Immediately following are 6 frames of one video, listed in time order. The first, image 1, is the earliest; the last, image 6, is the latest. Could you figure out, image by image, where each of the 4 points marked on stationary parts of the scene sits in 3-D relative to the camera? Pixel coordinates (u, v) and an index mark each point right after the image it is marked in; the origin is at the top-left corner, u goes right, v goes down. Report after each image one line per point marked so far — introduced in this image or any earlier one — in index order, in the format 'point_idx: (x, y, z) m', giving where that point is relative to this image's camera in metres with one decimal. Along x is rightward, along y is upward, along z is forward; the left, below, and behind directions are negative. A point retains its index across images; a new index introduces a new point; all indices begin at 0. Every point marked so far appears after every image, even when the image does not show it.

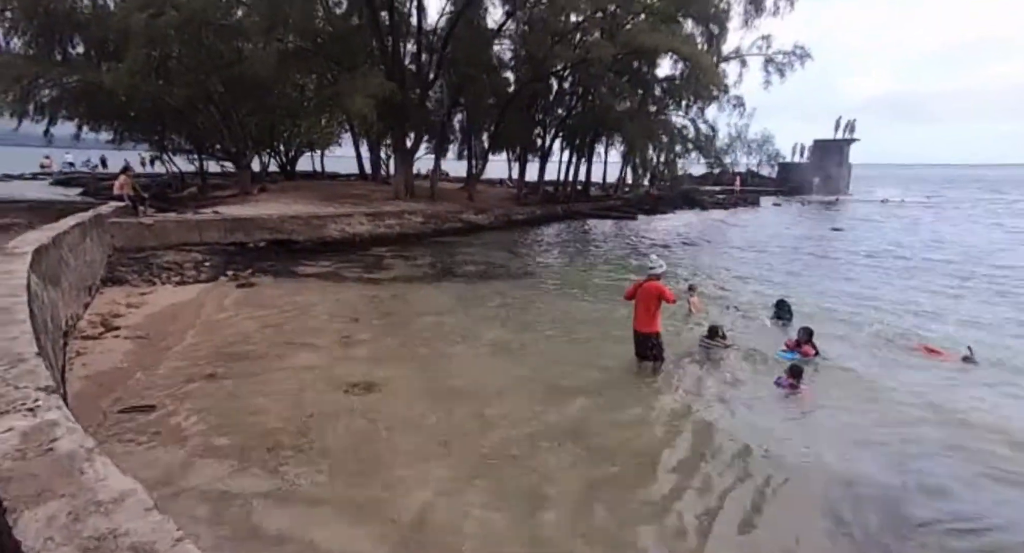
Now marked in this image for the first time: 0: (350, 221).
0: (-6.3, +2.2, +18.5) m
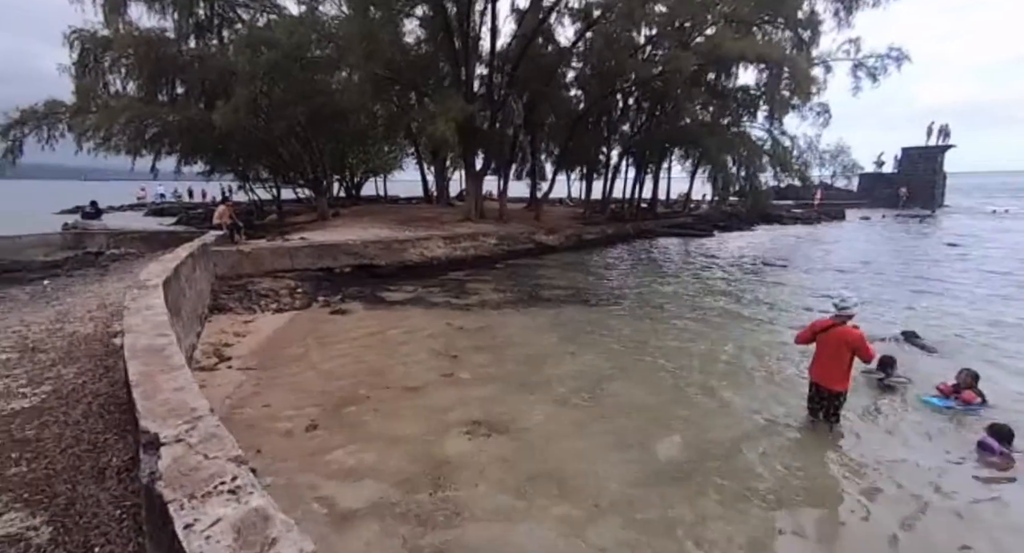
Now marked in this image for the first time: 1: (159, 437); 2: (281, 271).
0: (-3.3, +1.3, +18.5) m
1: (-2.1, -1.0, +2.8) m
2: (-7.2, +0.2, +14.6) m
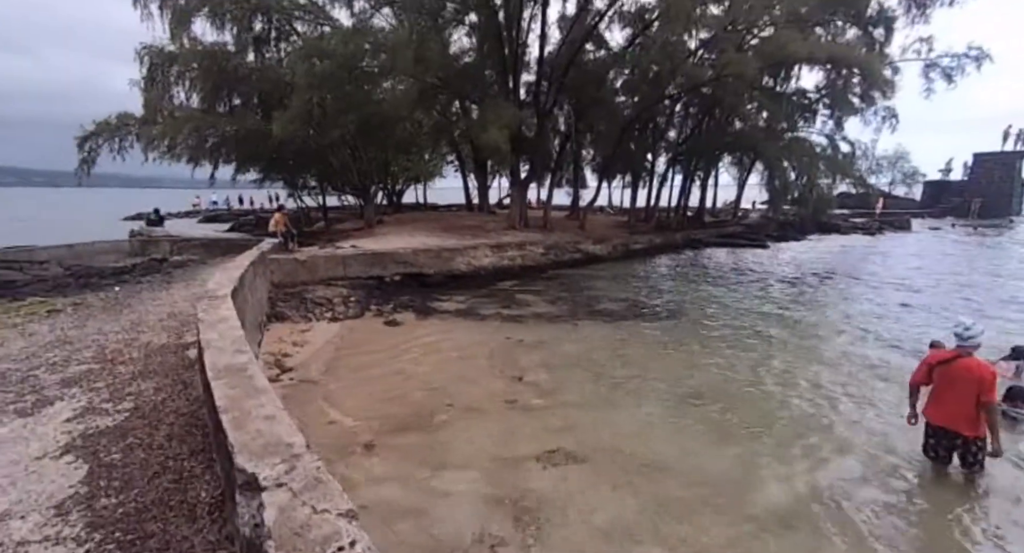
0: (-1.4, +0.9, +18.3) m
1: (-1.4, -1.1, +2.6) m
2: (-5.5, -0.1, +14.7) m
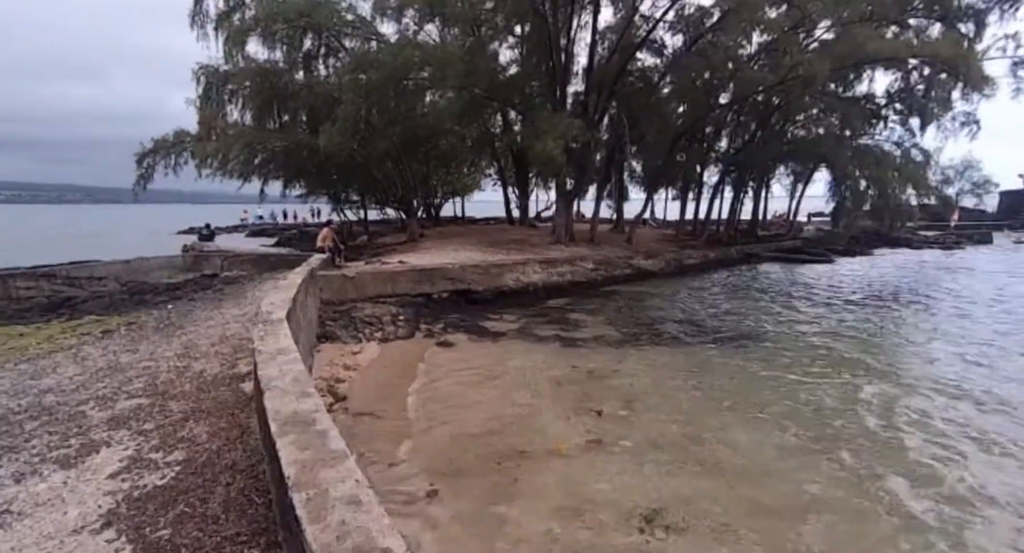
0: (+0.5, +0.3, +17.6) m
1: (-0.6, -1.3, +1.8) m
2: (-3.9, -0.6, +14.2) m
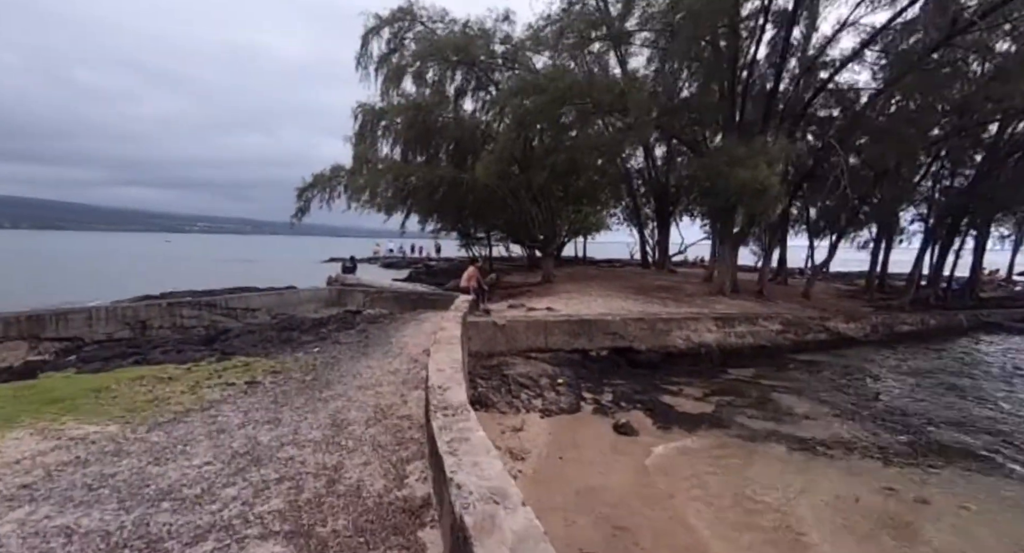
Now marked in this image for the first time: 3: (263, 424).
0: (+5.7, -1.5, +14.4) m
1: (+1.0, -1.7, -0.8) m
2: (+0.6, -1.9, +12.1) m
3: (-3.0, -1.7, +5.6) m
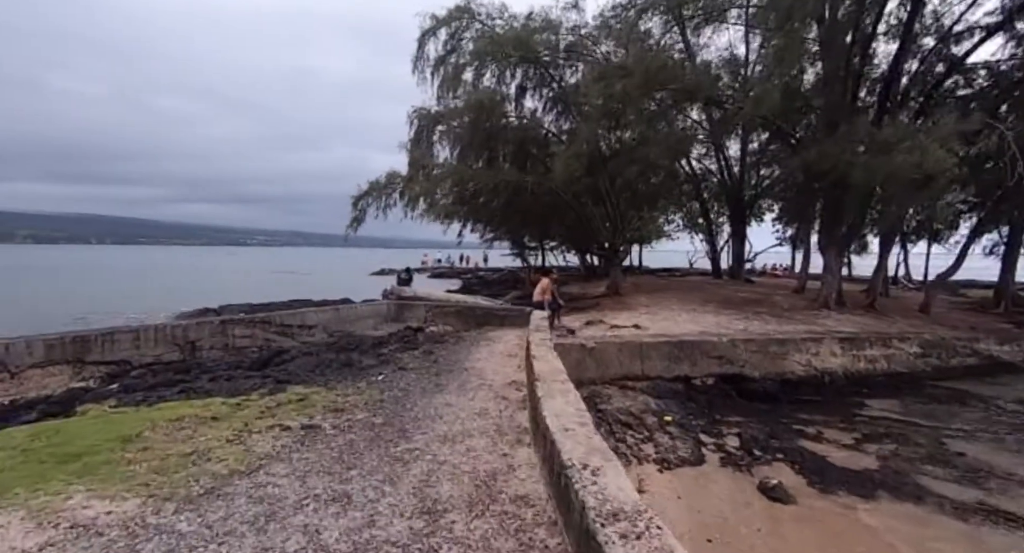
0: (+7.8, -1.9, +12.0) m
1: (+1.8, -1.7, -2.7) m
2: (+2.5, -2.2, +10.1) m
3: (-1.6, -1.9, +4.0) m
